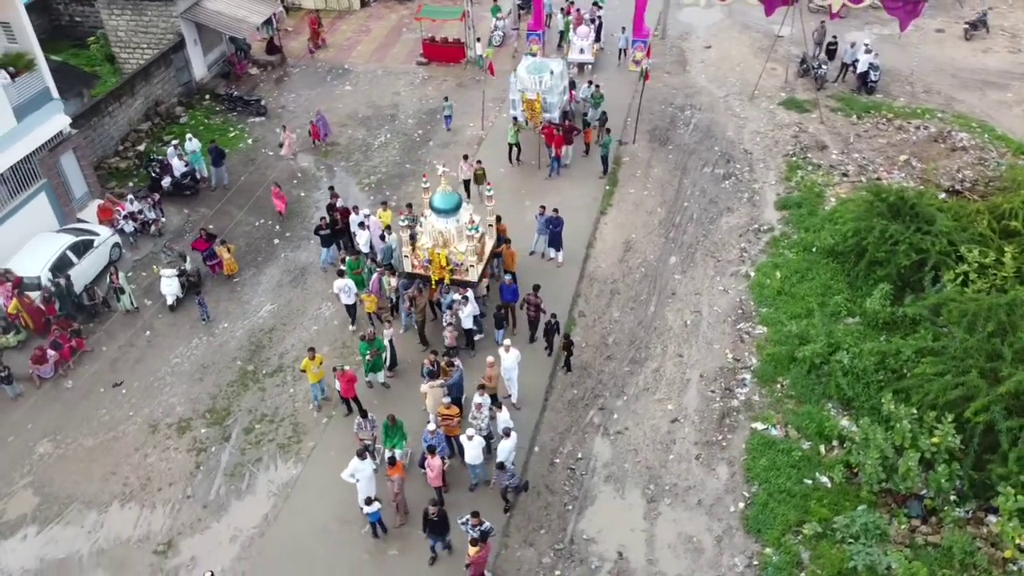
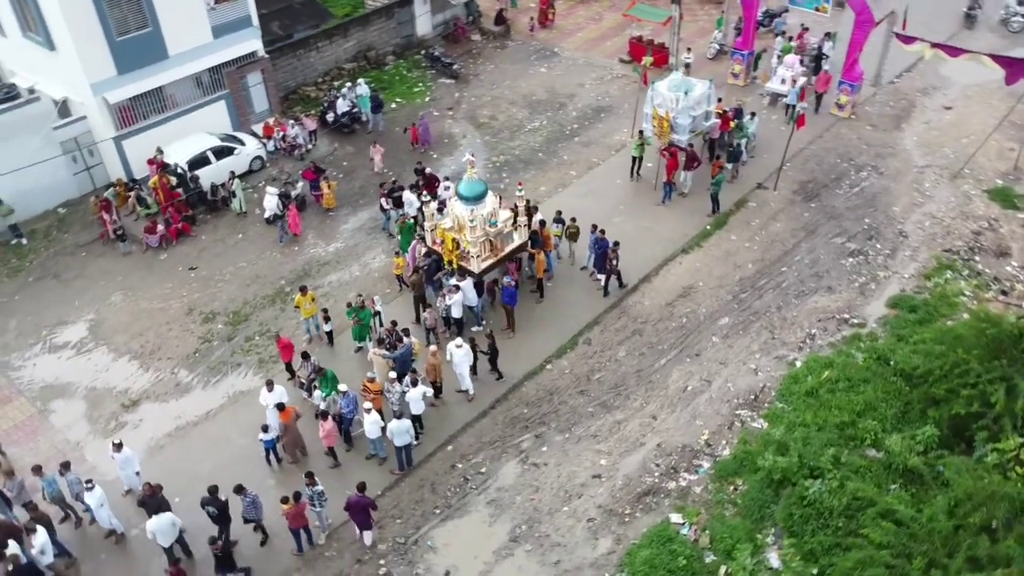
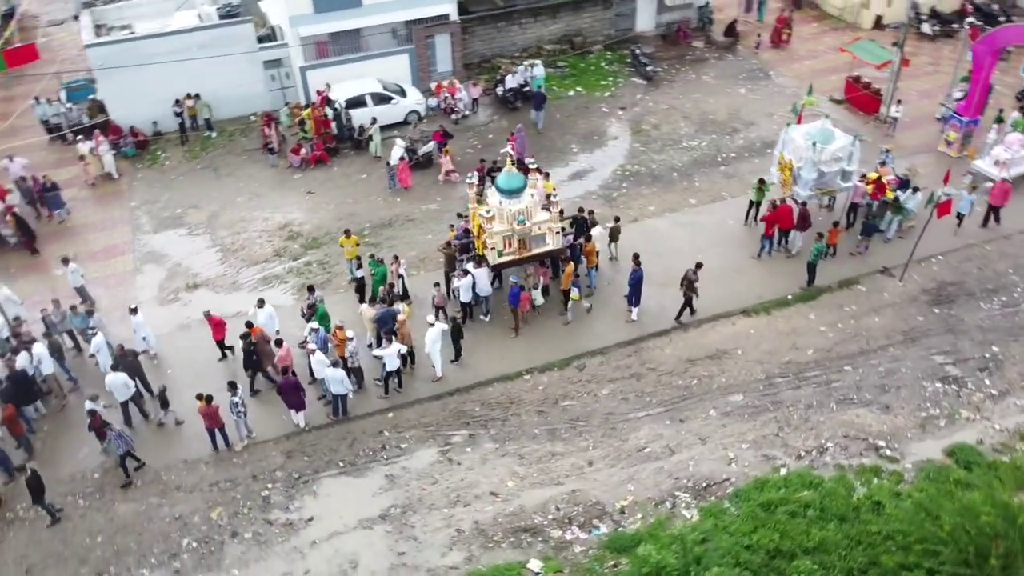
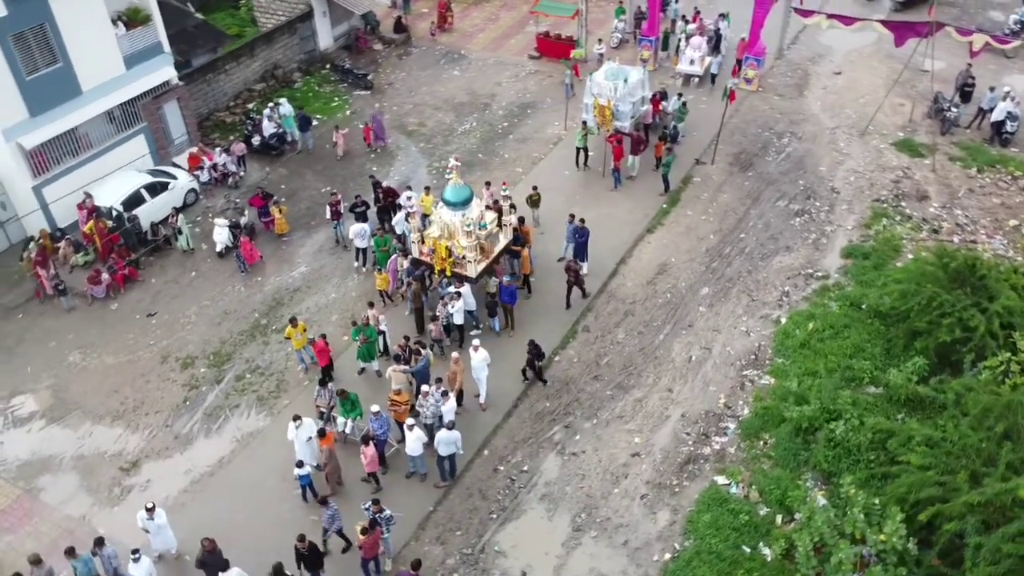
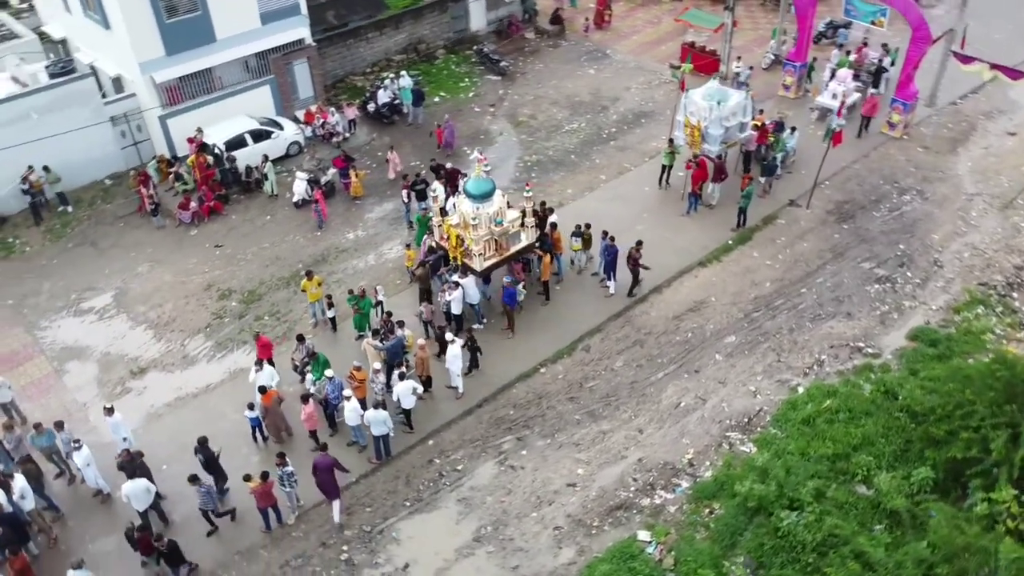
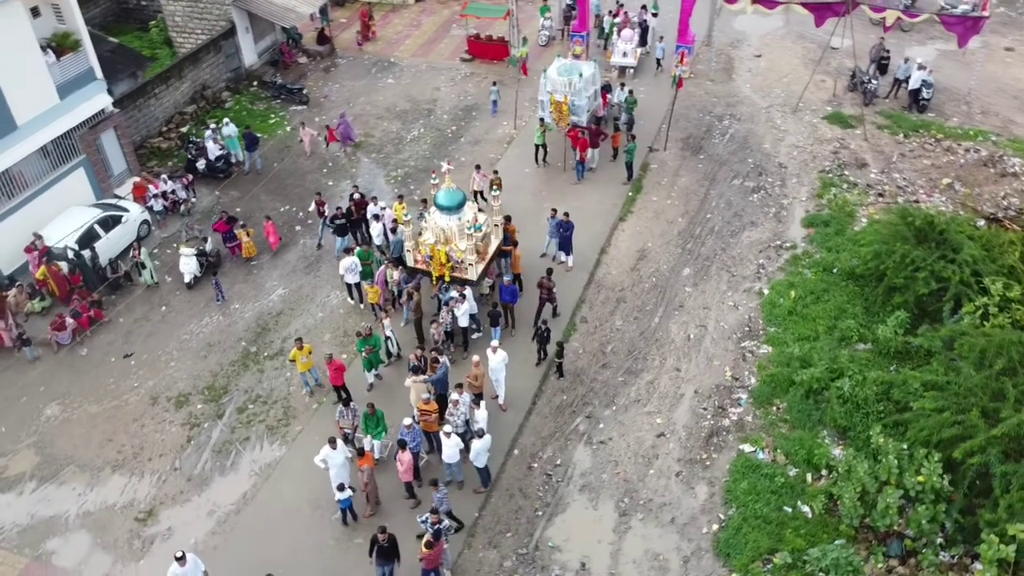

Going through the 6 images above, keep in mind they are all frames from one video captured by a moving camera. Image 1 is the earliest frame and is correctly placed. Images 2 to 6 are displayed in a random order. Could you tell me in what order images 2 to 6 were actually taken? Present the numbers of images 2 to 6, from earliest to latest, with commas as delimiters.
6, 4, 2, 5, 3
